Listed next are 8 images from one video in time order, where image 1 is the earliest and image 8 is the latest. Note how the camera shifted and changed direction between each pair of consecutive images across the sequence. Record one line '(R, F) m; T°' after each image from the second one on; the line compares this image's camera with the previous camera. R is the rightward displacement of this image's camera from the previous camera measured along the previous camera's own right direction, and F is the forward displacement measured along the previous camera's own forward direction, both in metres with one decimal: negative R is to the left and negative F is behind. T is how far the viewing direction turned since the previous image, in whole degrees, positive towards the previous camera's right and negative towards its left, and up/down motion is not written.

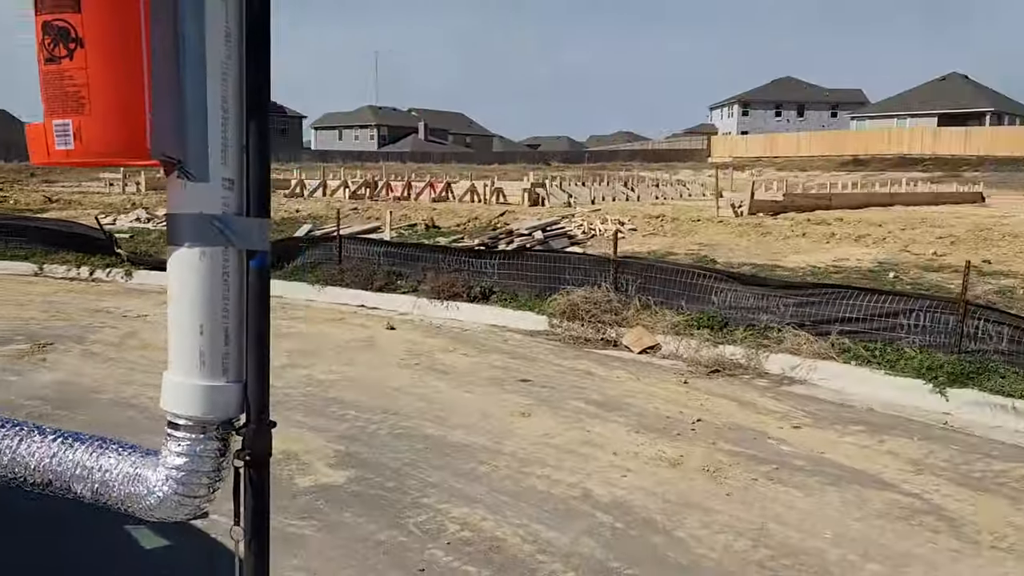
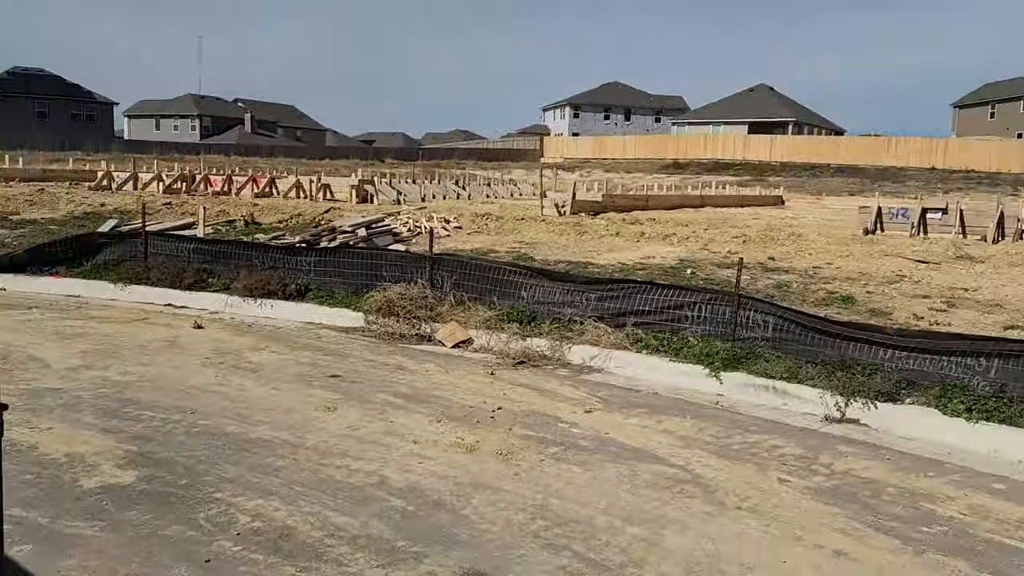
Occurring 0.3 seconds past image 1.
(+0.2, -0.3) m; +11°
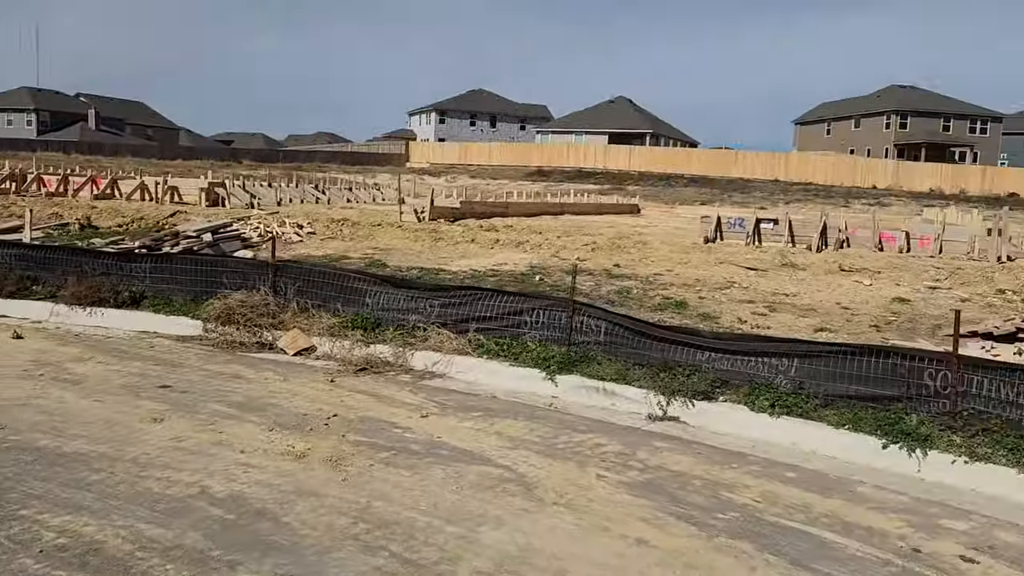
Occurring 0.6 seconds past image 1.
(+0.3, -0.2) m; +9°
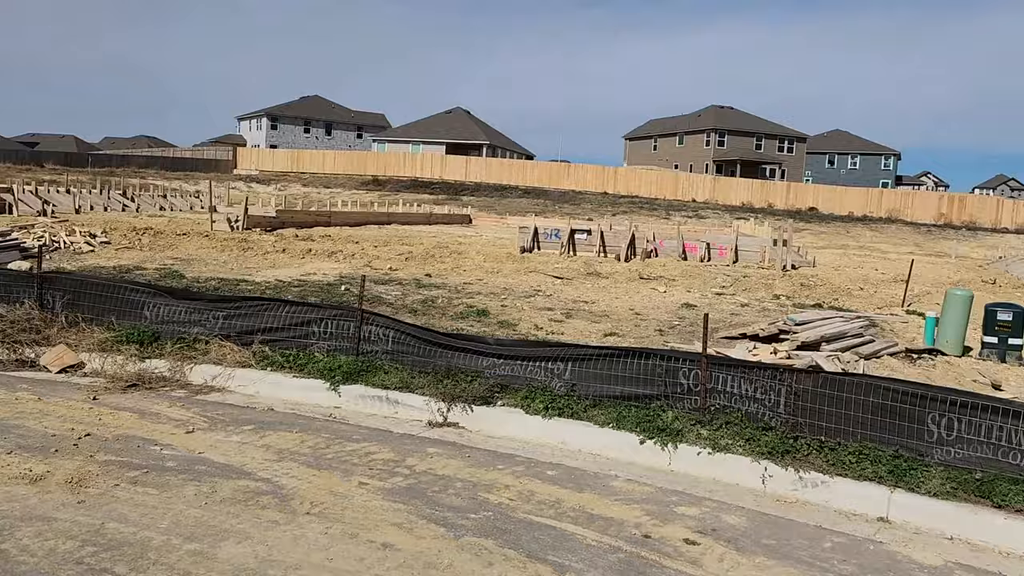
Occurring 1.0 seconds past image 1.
(+0.6, -0.1) m; +11°
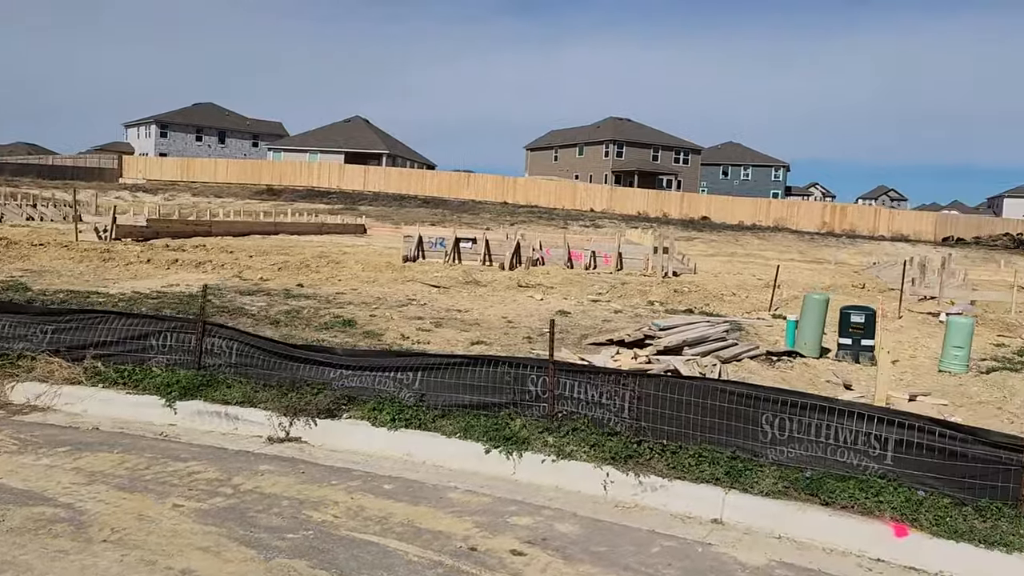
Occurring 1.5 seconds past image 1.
(+0.6, +0.1) m; +6°
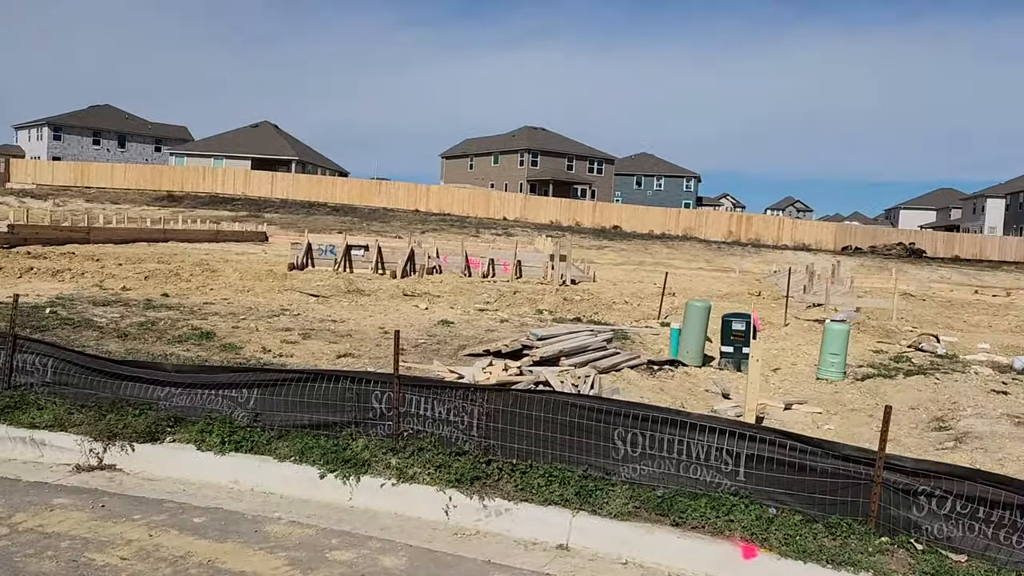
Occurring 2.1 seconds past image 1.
(+0.6, +0.5) m; +5°
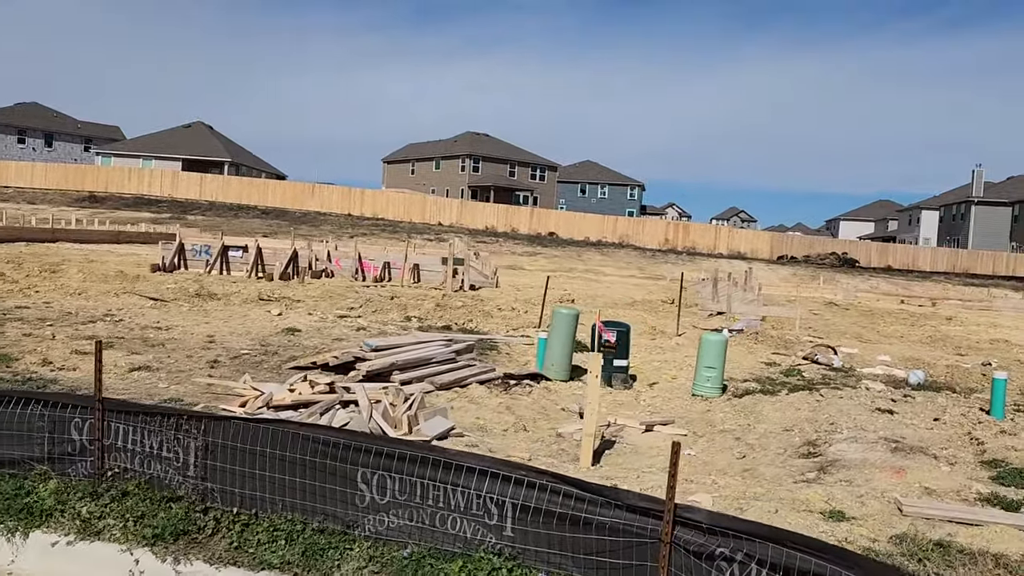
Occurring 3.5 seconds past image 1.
(+1.4, +1.3) m; +3°
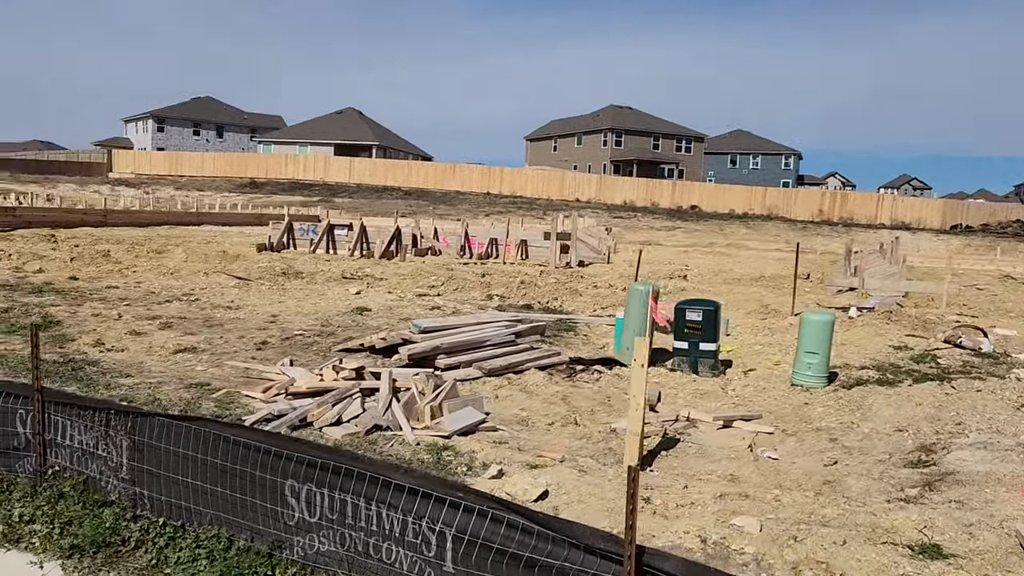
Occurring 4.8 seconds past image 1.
(+0.9, +1.1) m; -10°
